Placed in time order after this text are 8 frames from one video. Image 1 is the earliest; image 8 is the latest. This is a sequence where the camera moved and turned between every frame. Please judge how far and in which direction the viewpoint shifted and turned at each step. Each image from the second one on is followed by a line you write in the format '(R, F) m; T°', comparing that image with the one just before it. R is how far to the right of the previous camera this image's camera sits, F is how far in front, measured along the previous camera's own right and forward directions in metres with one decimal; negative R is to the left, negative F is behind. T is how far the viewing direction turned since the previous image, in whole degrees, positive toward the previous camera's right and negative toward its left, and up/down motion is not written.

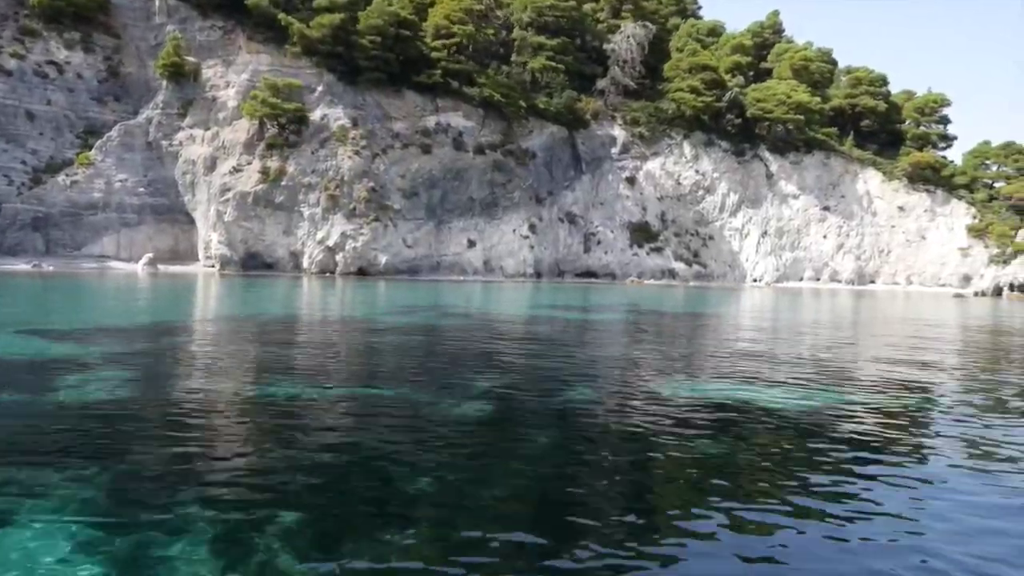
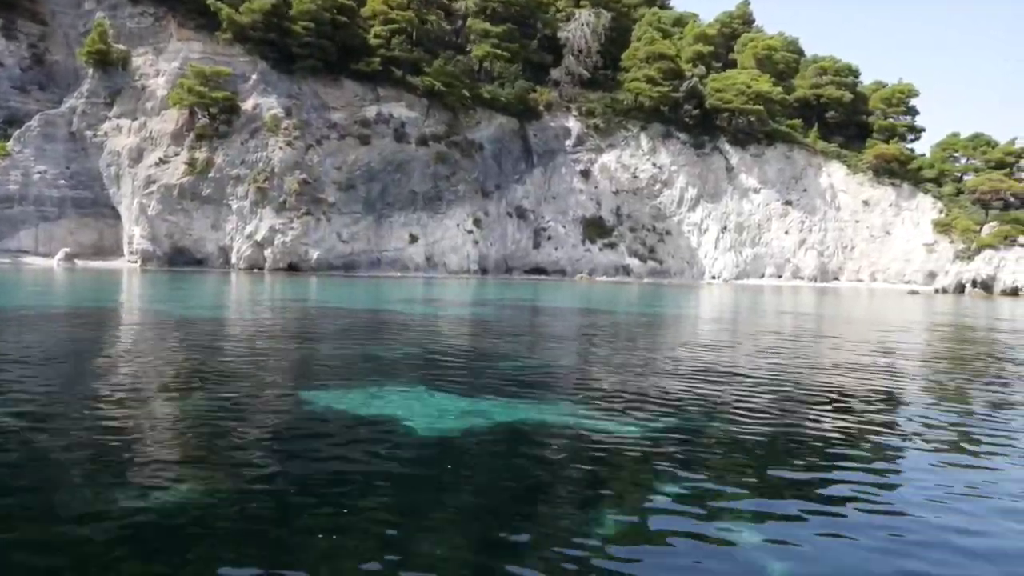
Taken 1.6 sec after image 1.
(+3.2, +1.5) m; 0°
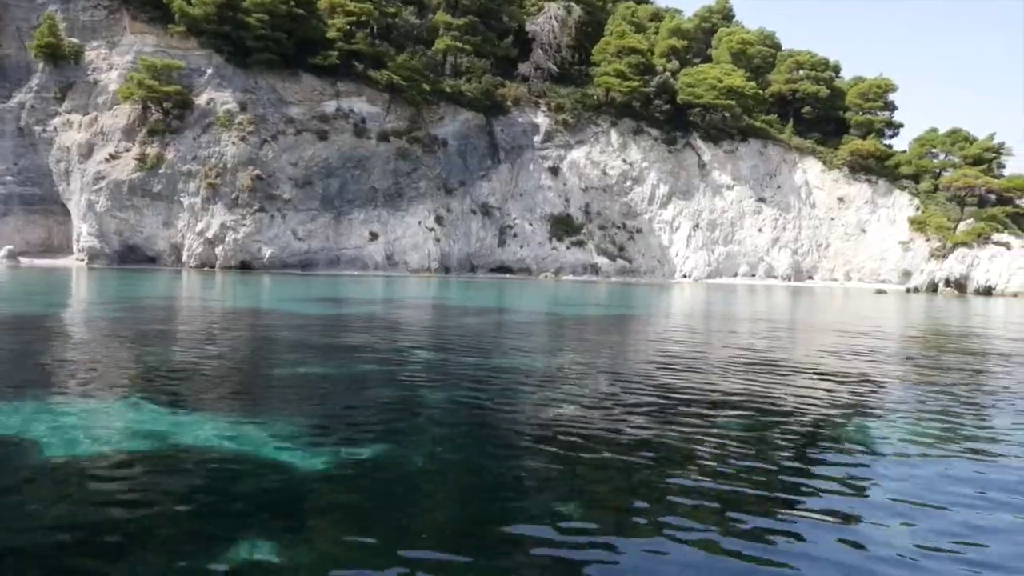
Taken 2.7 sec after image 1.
(+2.2, +0.9) m; 0°
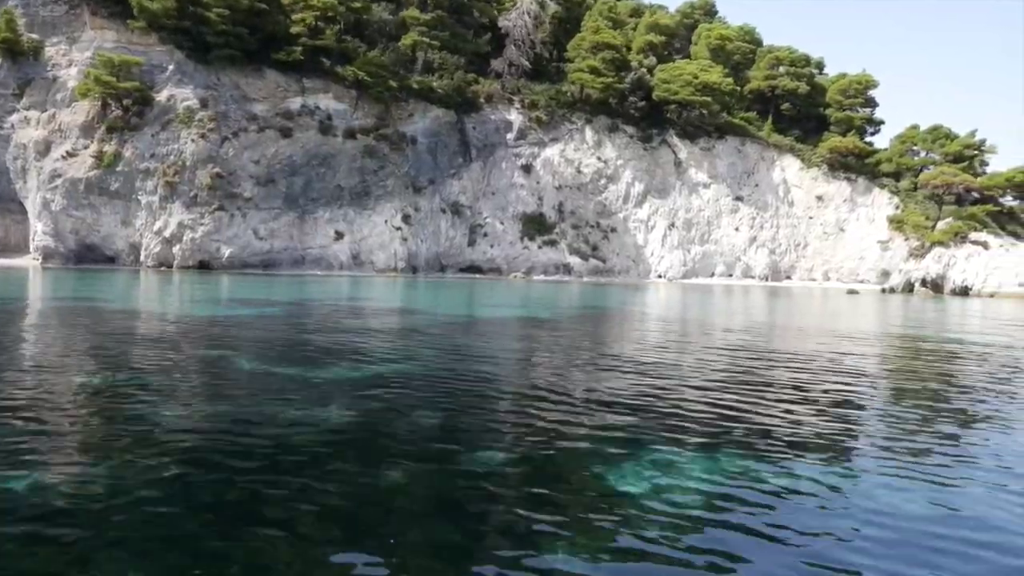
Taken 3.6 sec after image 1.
(+1.8, +0.8) m; 0°
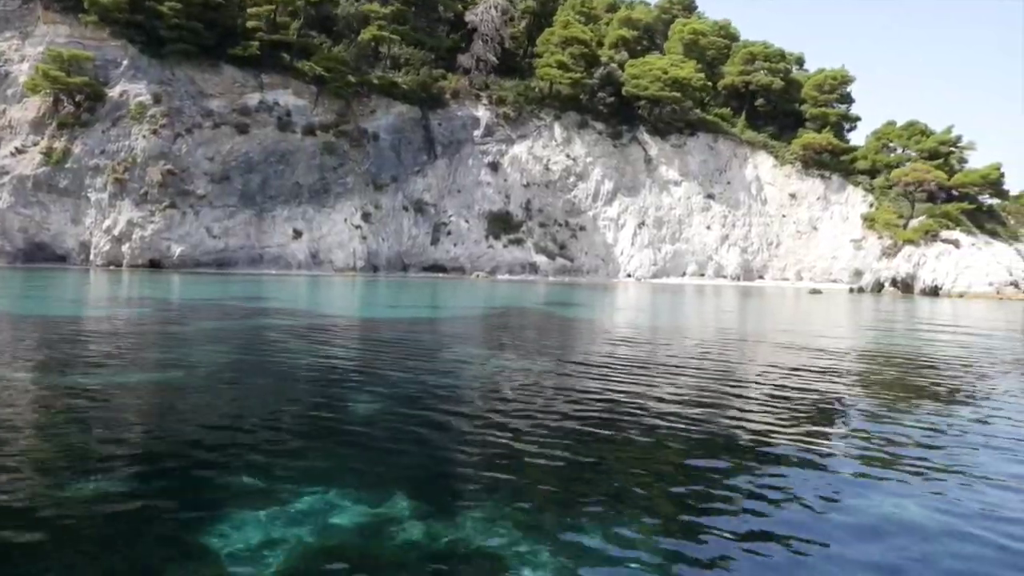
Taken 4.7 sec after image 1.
(+2.2, +0.8) m; 0°
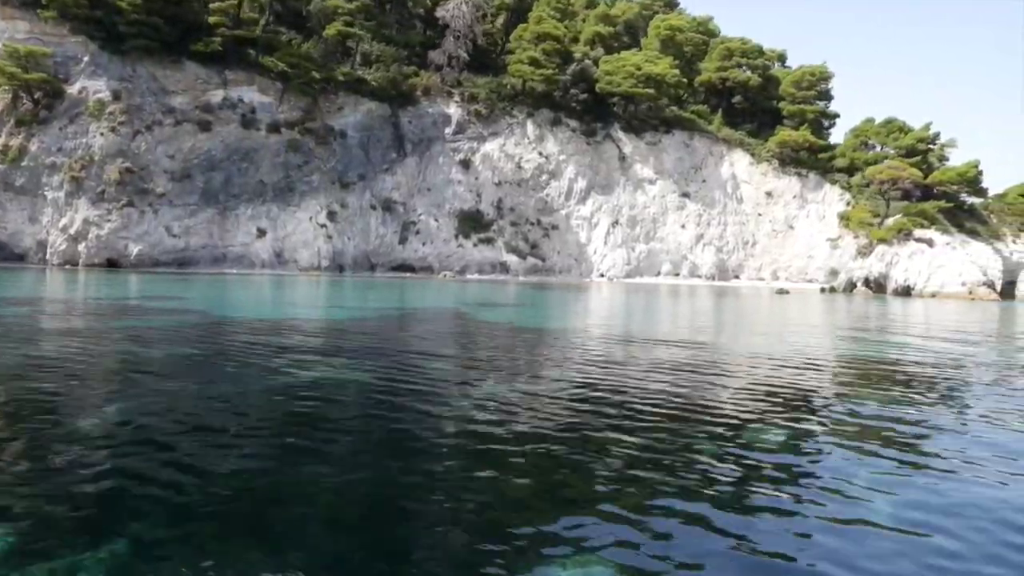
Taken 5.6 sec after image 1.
(+1.9, +0.6) m; 0°
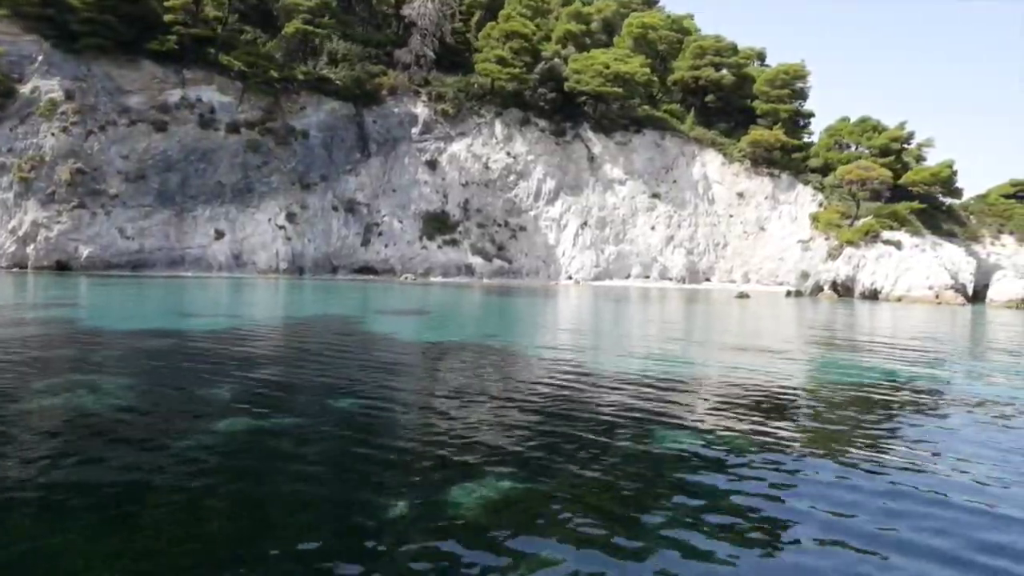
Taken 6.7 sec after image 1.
(+2.1, +0.7) m; 0°
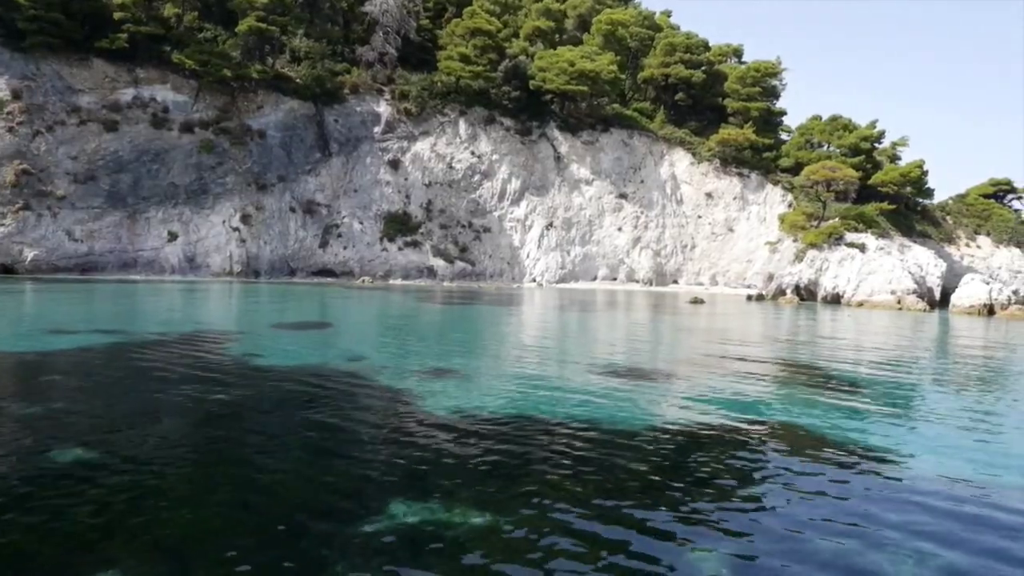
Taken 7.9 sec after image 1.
(+2.2, +0.8) m; 0°
